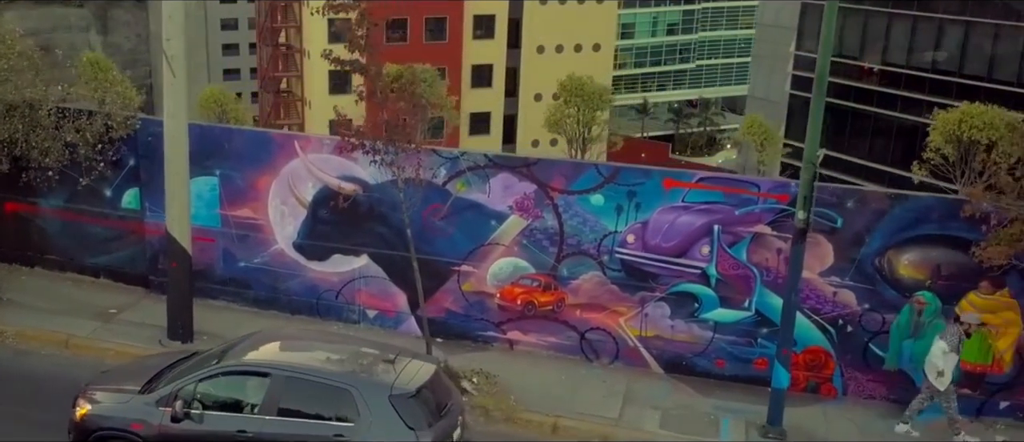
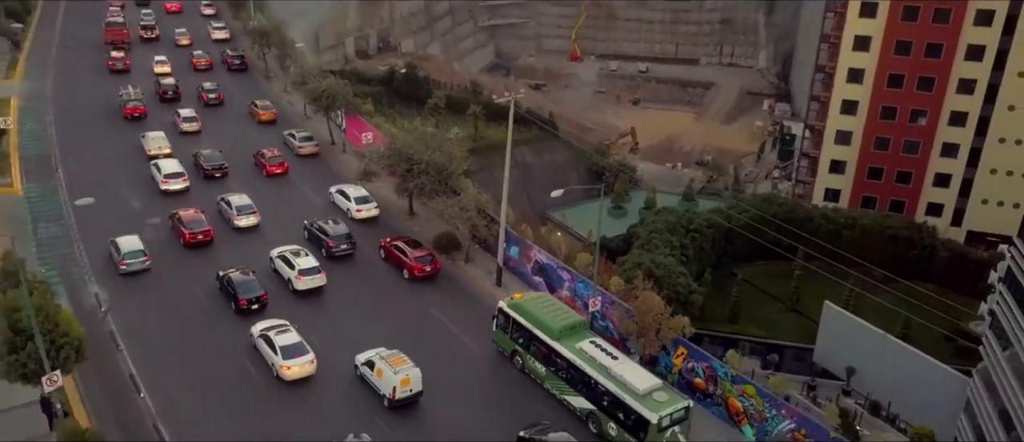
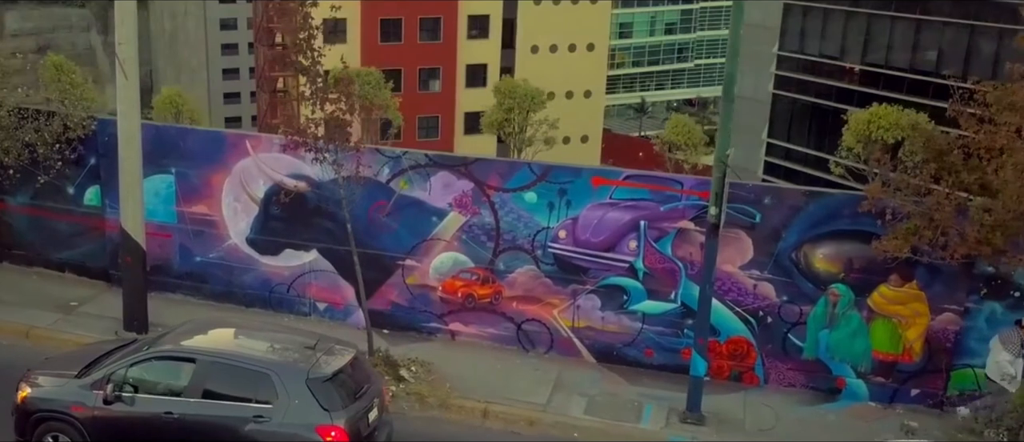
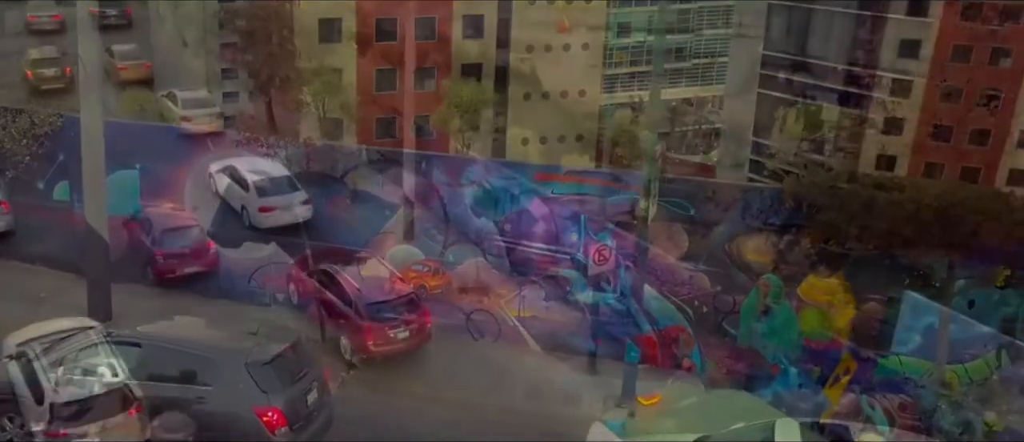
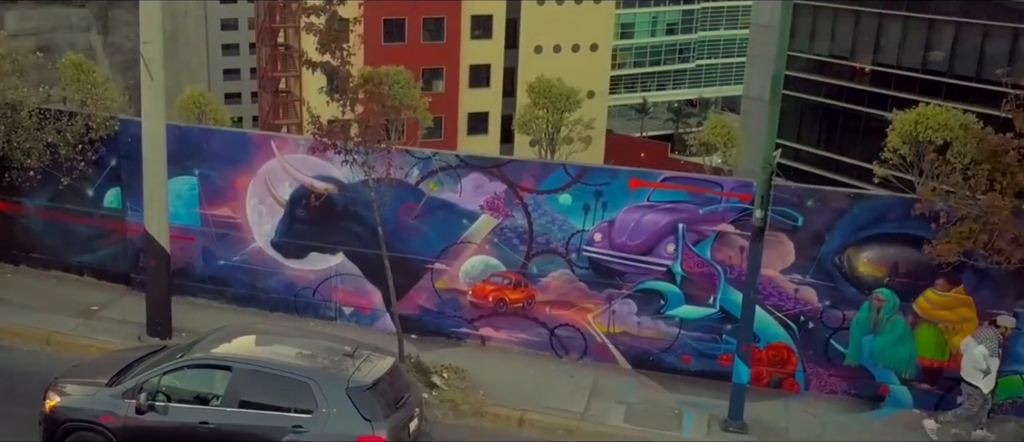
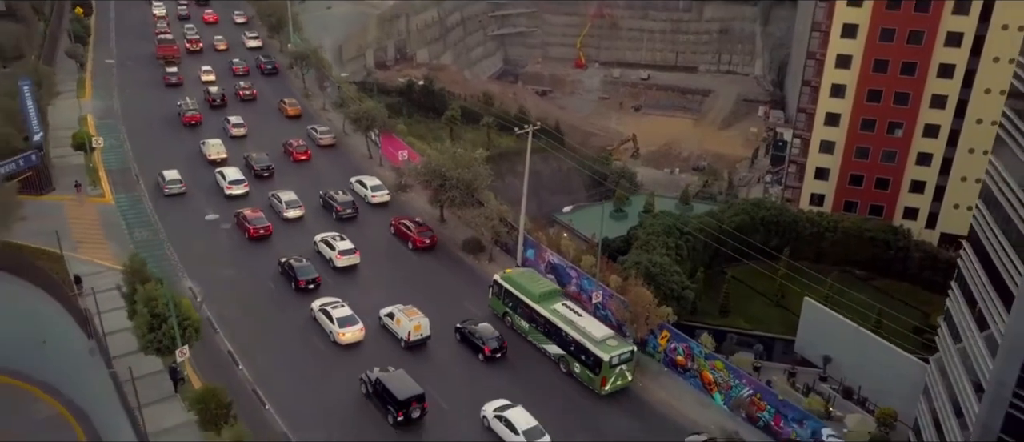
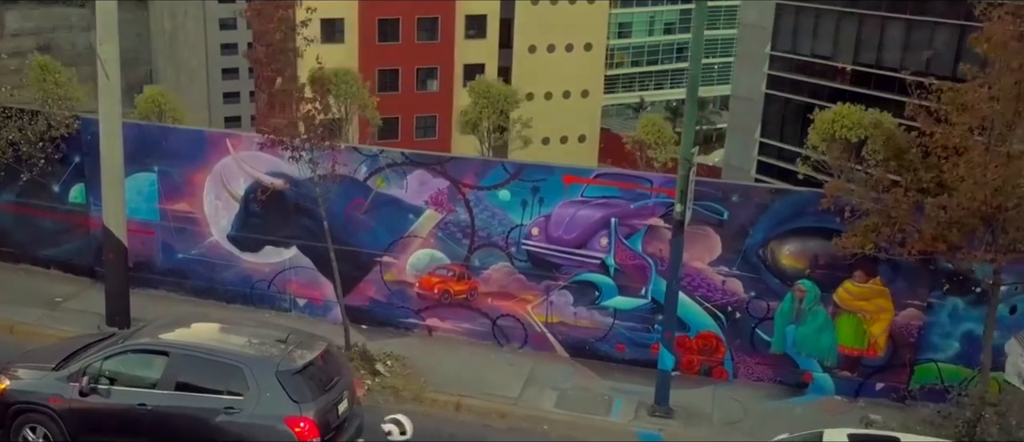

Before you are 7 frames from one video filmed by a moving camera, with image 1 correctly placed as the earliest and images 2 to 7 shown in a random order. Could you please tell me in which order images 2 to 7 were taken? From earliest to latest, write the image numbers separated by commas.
5, 3, 7, 4, 2, 6
